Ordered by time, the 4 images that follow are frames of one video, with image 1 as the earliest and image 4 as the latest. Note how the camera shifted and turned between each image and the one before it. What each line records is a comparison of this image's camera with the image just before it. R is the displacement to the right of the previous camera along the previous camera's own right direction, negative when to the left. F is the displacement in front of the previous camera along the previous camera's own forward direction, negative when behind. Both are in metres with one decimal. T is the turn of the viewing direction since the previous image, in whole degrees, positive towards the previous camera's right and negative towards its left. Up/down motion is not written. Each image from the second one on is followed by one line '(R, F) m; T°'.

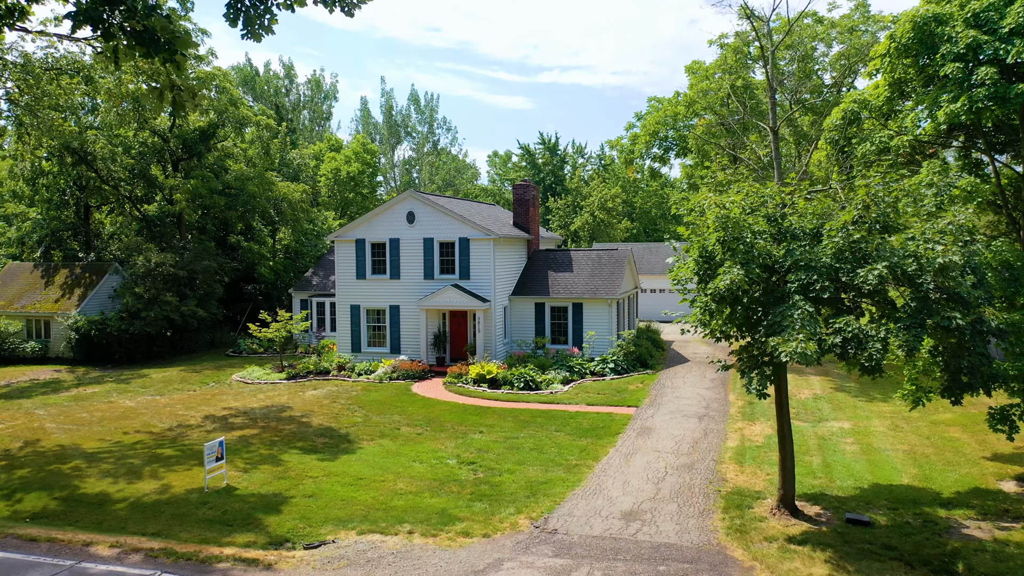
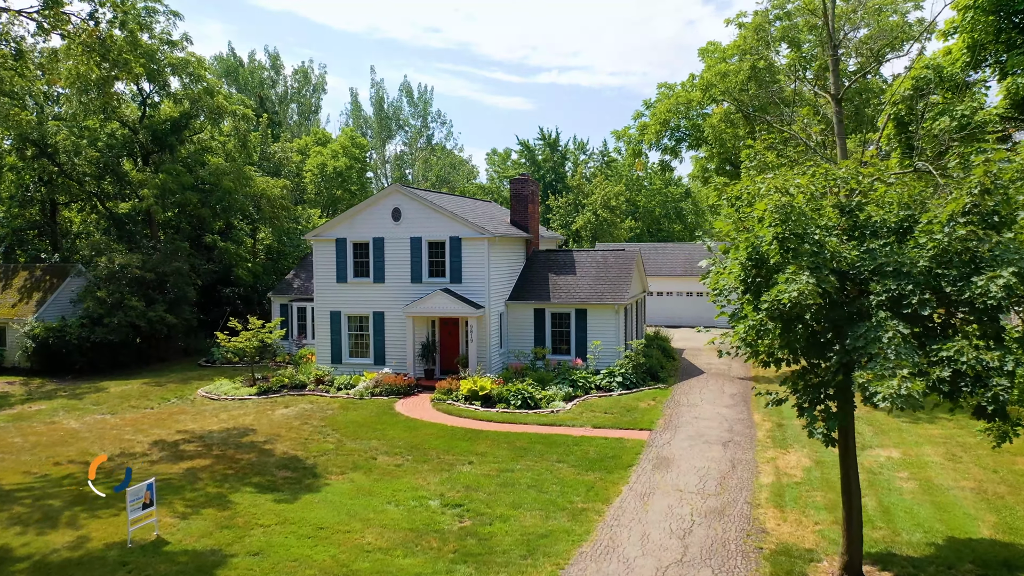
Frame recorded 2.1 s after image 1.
(+0.1, +2.3) m; 0°
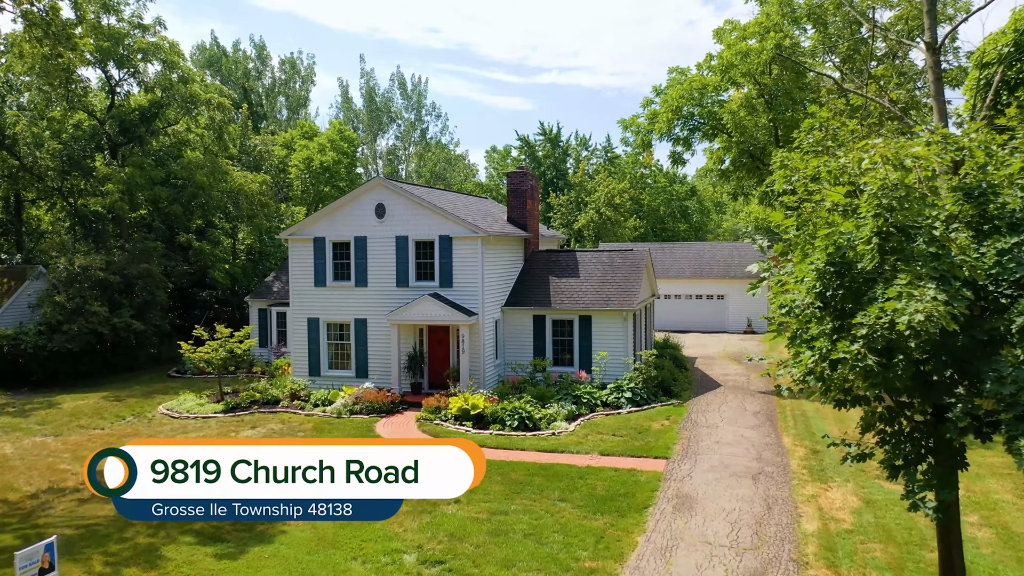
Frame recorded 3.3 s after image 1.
(+0.1, +2.1) m; 0°
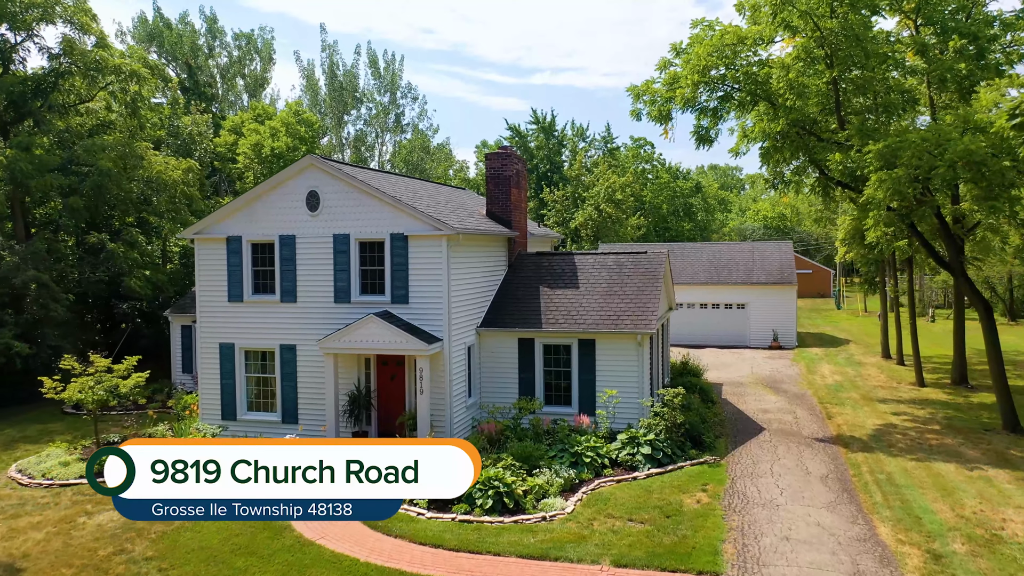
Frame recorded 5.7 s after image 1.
(+0.3, +4.9) m; 0°
